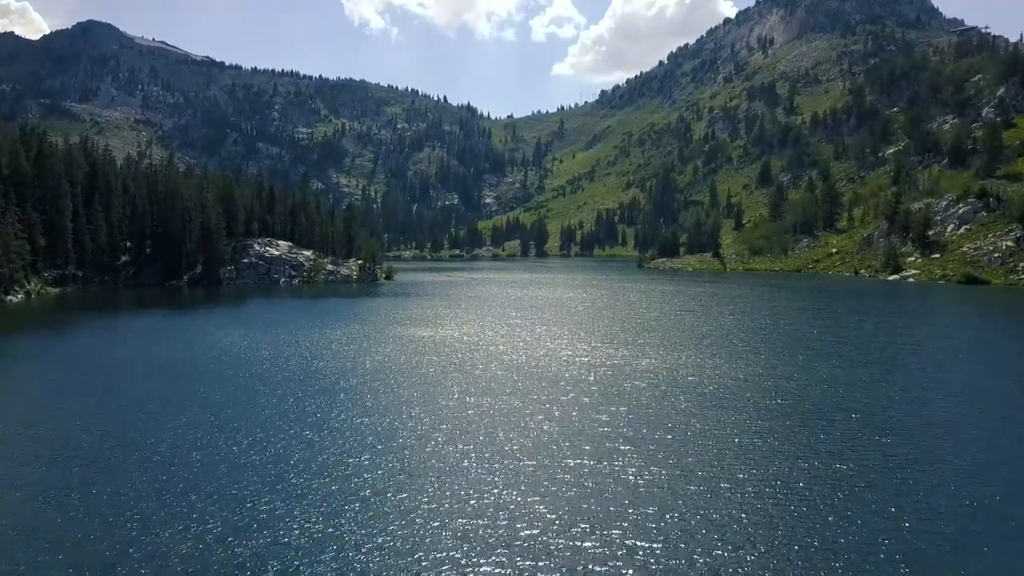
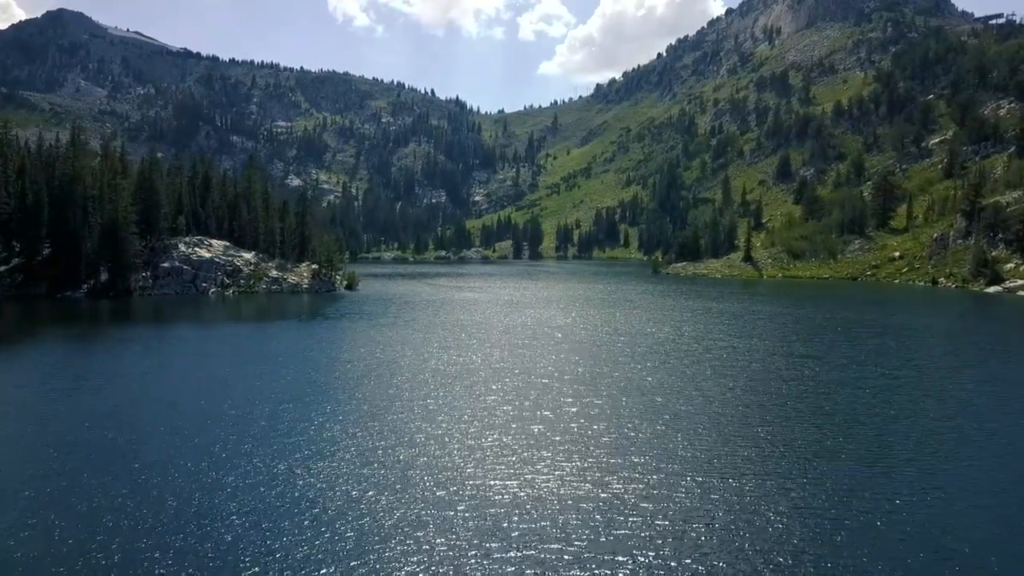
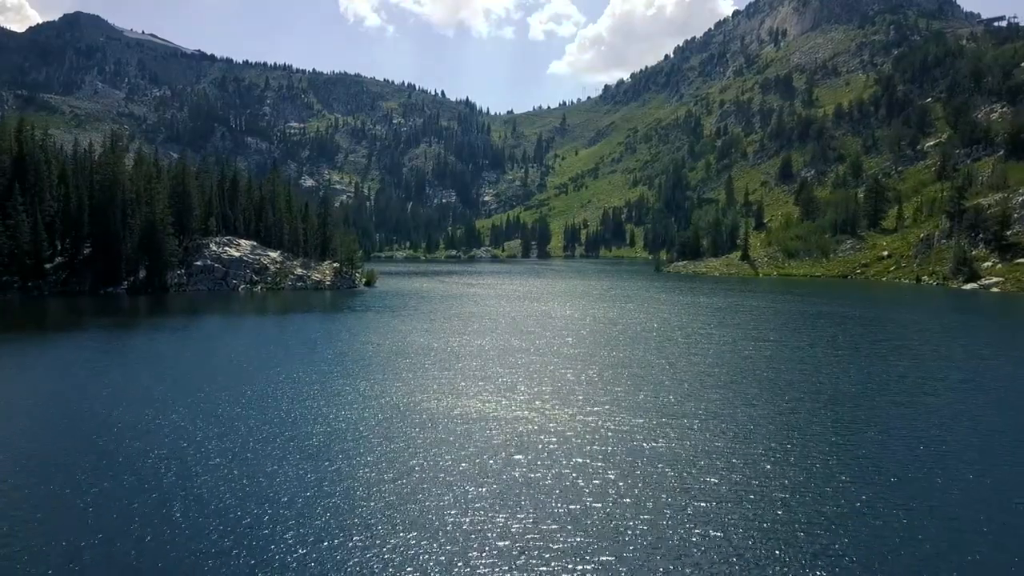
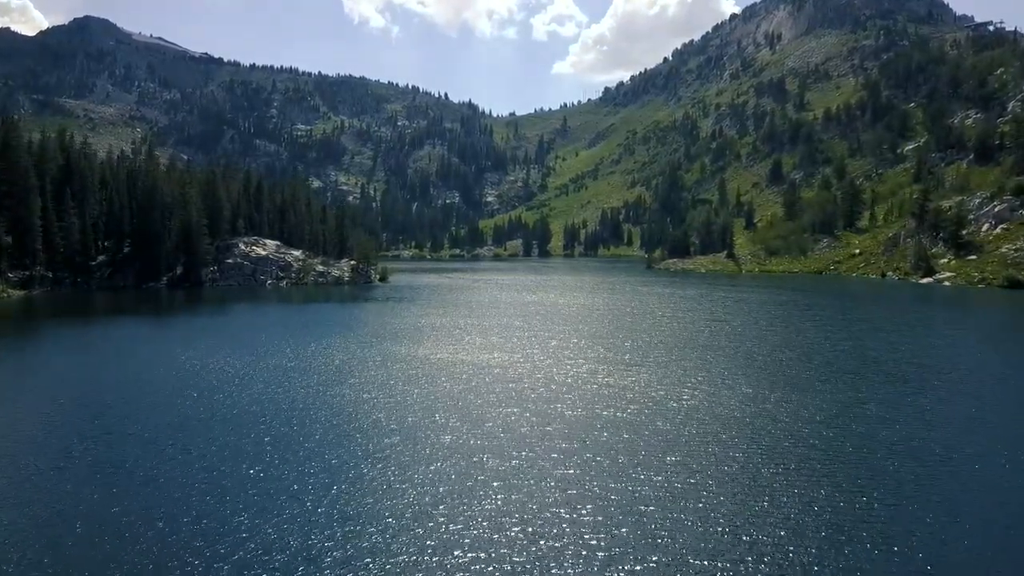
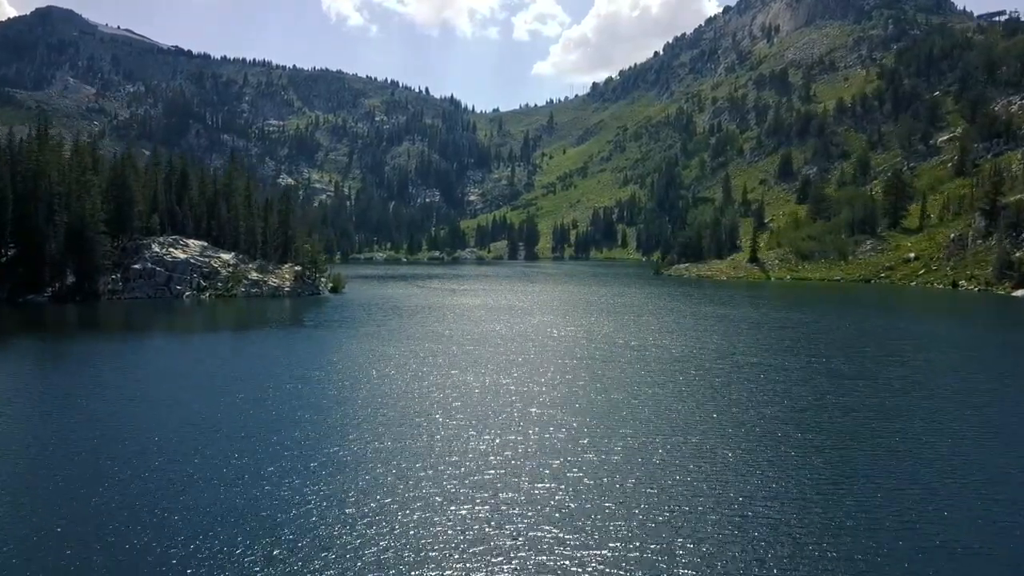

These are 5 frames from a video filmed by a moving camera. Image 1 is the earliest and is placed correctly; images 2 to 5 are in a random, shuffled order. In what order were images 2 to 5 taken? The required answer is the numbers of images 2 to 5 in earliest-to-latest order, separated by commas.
4, 3, 2, 5
